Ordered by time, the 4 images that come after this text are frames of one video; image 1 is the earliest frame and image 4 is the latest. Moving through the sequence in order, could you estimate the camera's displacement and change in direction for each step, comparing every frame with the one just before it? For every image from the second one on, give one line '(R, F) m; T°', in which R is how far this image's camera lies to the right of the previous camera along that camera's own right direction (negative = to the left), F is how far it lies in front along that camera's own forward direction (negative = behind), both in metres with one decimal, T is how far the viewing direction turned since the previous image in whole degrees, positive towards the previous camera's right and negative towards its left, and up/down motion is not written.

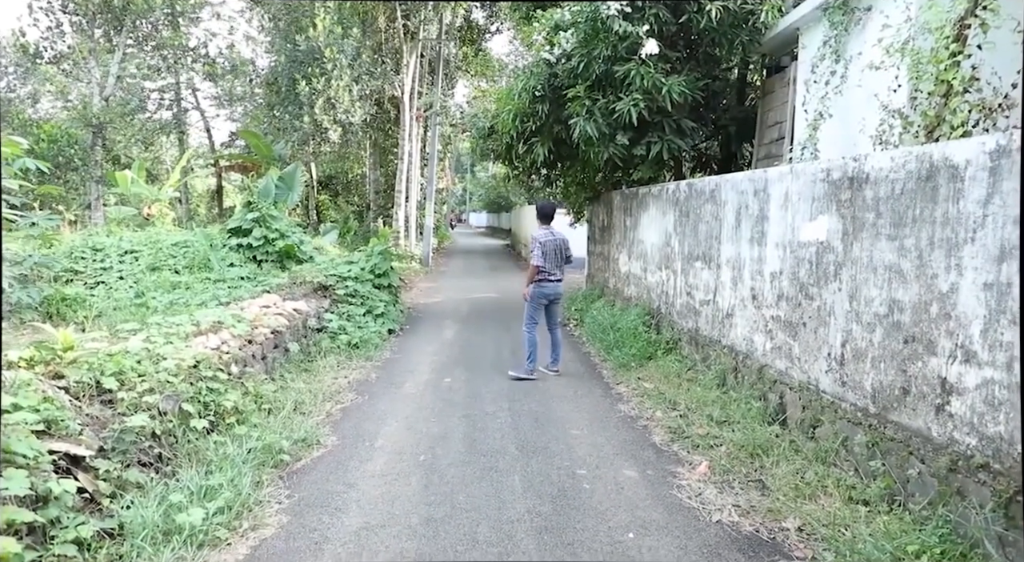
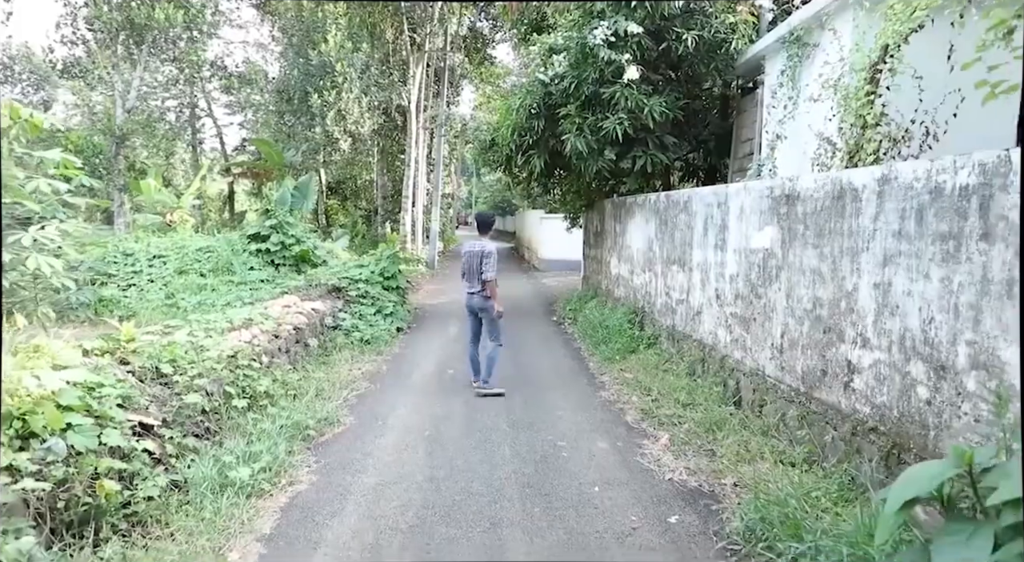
(+0.1, -0.7) m; -1°
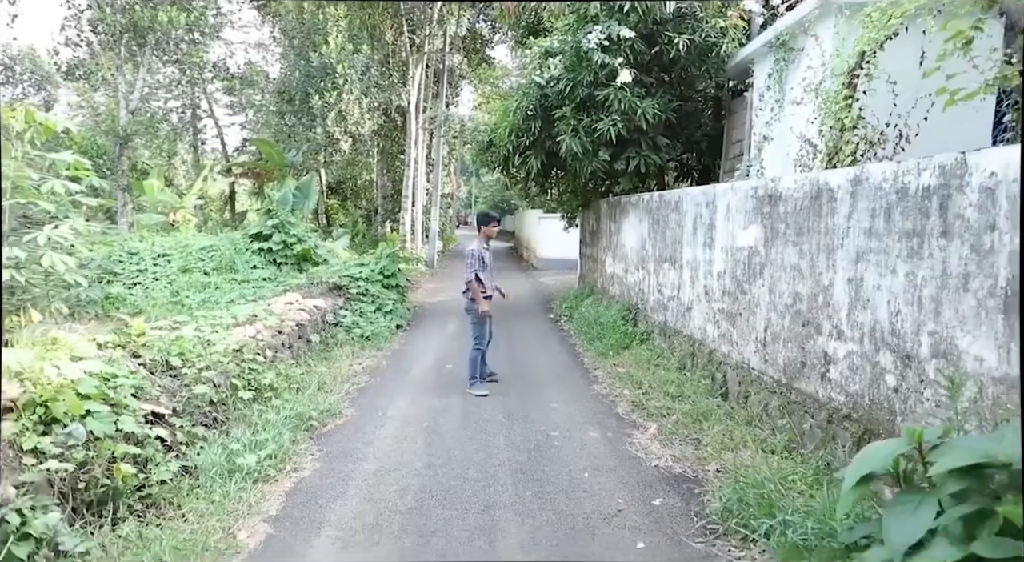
(0.0, -0.2) m; 0°
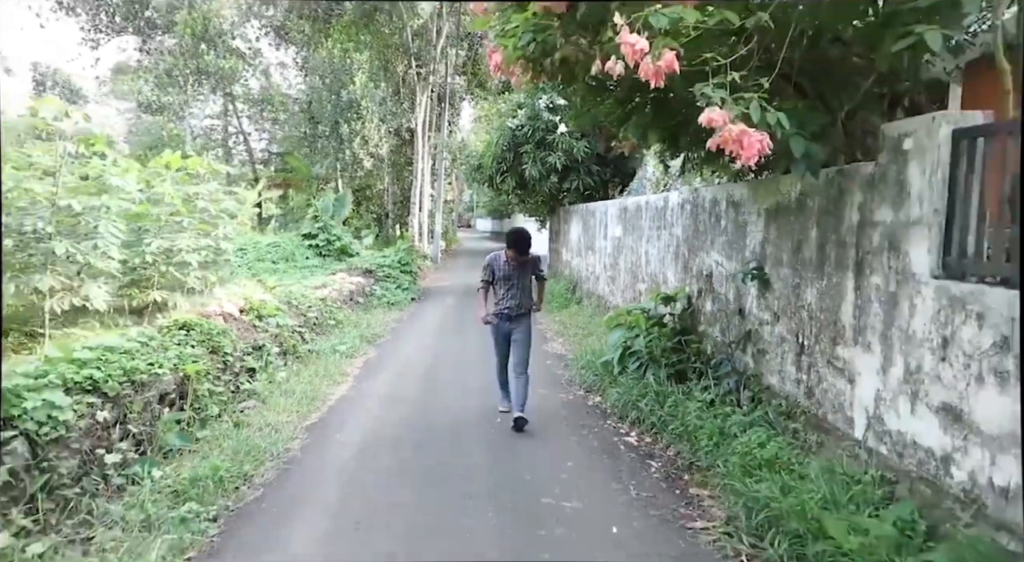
(+0.4, -3.6) m; 0°
